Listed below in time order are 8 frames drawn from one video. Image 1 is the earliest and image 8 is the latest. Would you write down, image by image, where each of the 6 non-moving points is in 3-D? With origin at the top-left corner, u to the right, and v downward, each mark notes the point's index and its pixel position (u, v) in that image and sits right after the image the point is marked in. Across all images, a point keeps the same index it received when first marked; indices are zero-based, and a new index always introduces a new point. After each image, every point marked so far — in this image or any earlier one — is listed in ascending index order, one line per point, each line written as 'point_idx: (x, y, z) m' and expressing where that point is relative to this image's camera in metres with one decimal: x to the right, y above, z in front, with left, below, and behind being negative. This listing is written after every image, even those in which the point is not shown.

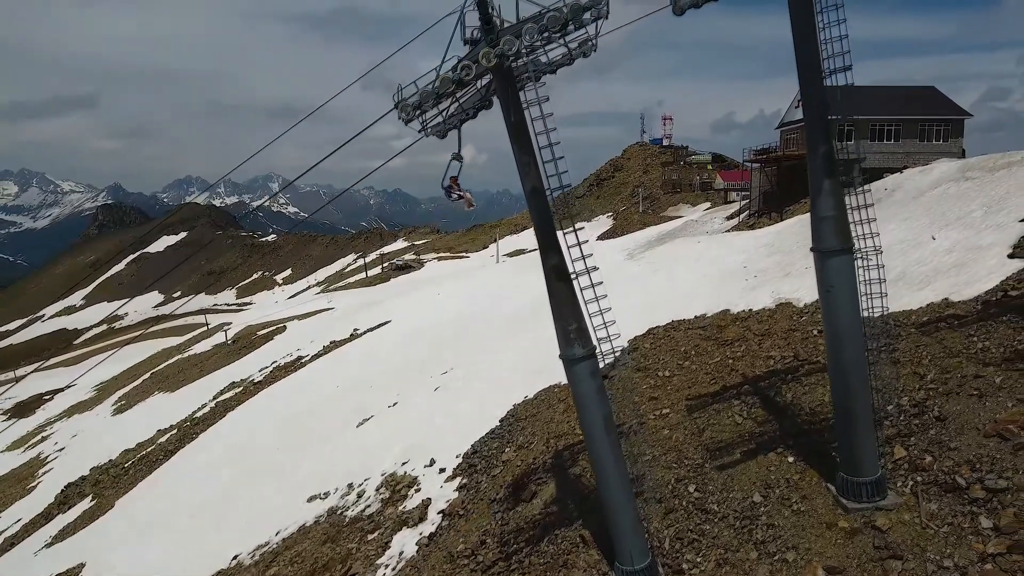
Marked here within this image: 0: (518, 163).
0: (+0.1, +1.9, +8.3) m
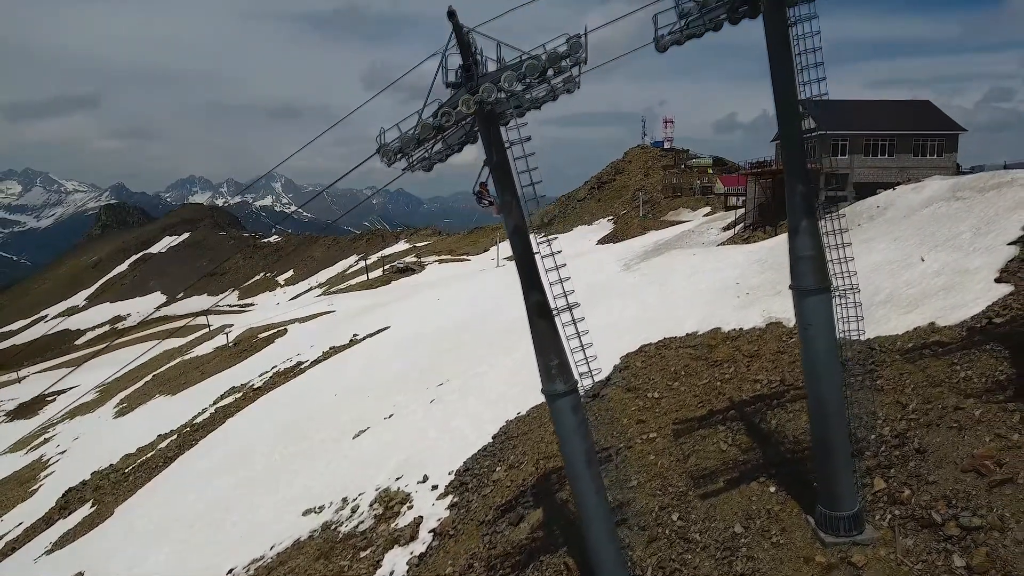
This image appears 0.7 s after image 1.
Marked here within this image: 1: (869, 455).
0: (-0.2, +1.3, +8.4) m
1: (+6.5, -3.0, +9.9) m
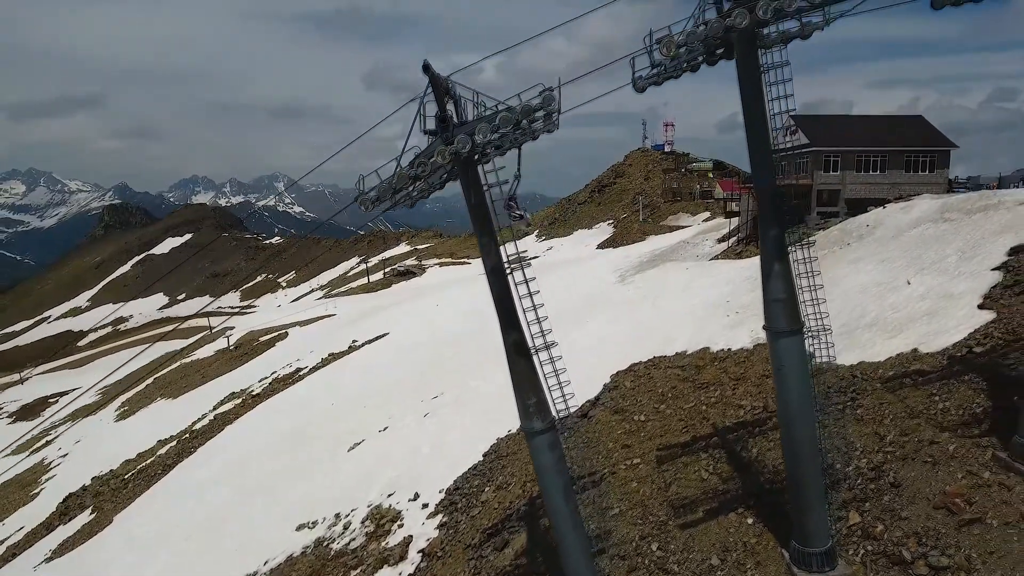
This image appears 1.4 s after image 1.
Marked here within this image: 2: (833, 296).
0: (-0.5, +0.7, +8.5) m
1: (+6.1, -3.7, +10.0) m
2: (+9.9, -0.2, +16.8) m
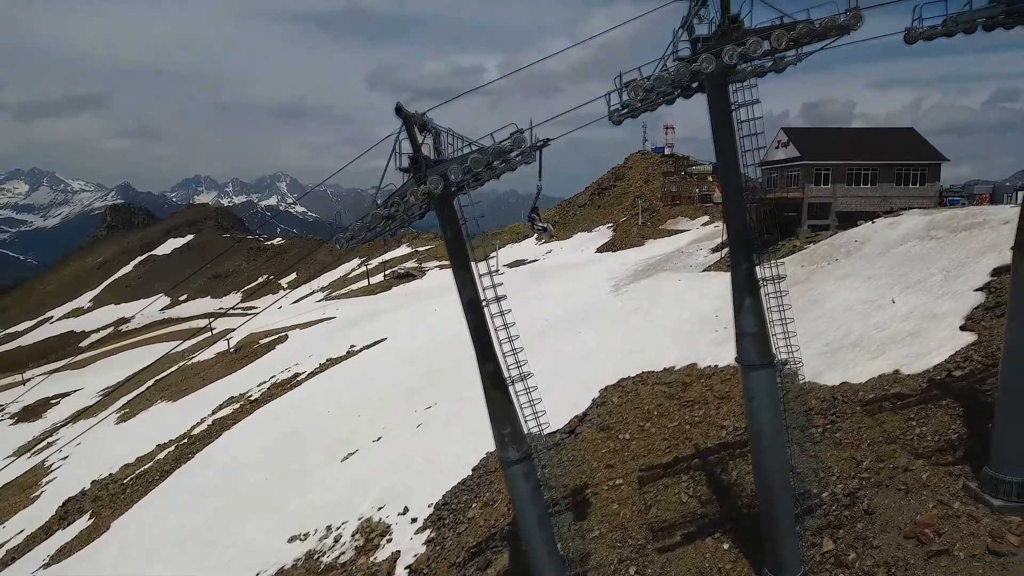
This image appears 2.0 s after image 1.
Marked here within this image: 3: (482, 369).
0: (-0.9, +0.2, +8.7) m
1: (+5.7, -4.2, +10.1) m
2: (+9.5, -0.8, +16.9) m
3: (-0.5, -1.3, +8.8) m
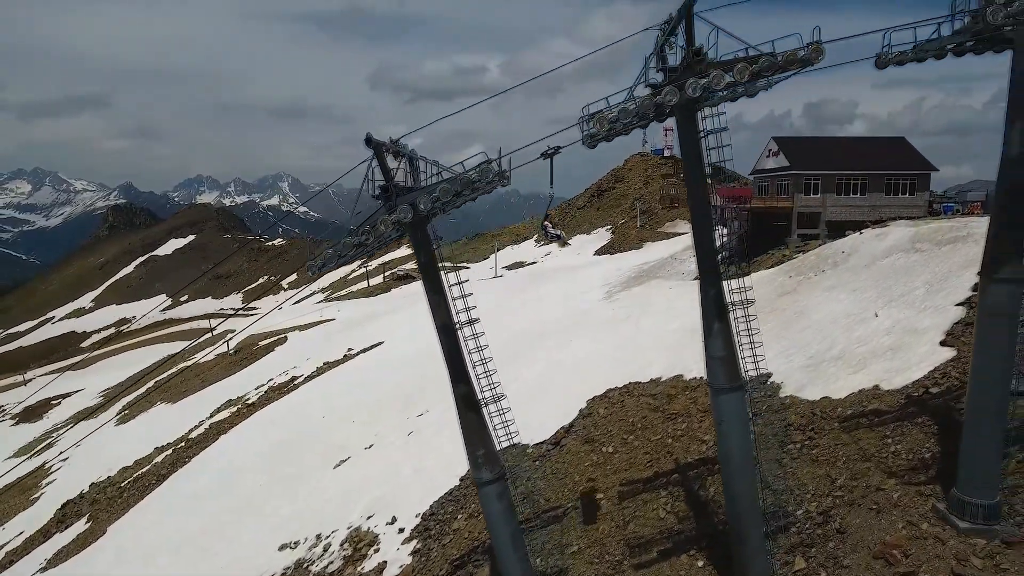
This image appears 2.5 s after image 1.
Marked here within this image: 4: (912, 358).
0: (-1.4, -0.2, +8.8) m
1: (+5.3, -4.6, +10.2) m
2: (+9.1, -1.2, +17.0) m
3: (-0.9, -1.7, +8.9) m
4: (+9.8, -1.7, +13.4) m
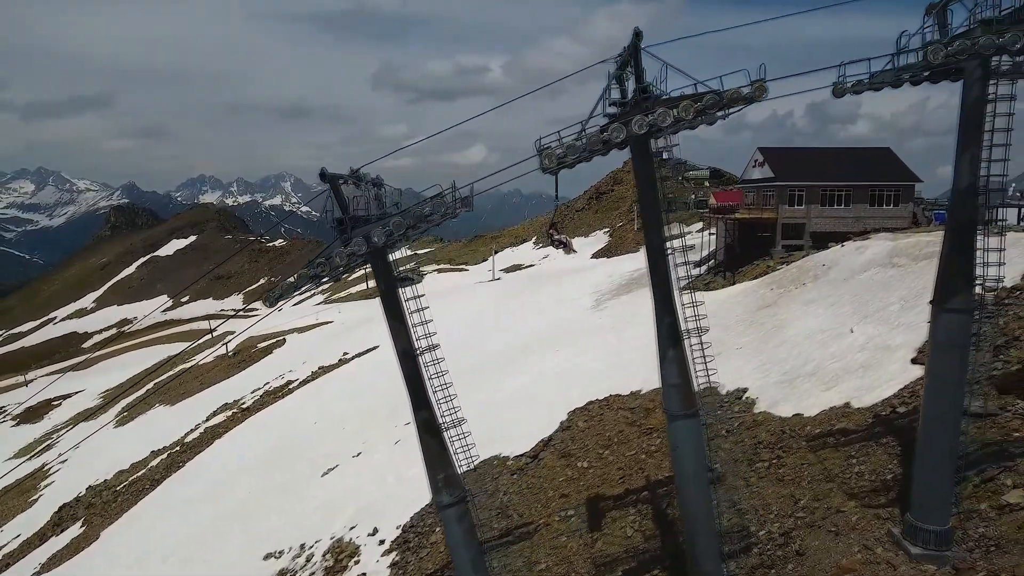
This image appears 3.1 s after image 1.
0: (-2.0, -0.6, +8.9) m
1: (+4.6, -5.0, +10.3) m
2: (+8.5, -1.6, +17.1) m
3: (-1.6, -2.1, +9.1) m
4: (+9.1, -2.2, +13.5) m
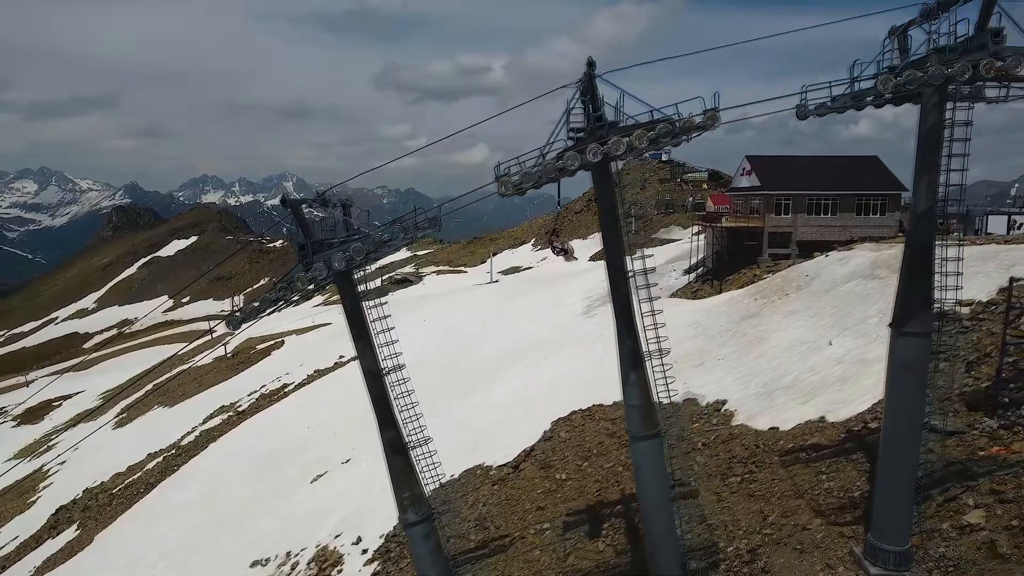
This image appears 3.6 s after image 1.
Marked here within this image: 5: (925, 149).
0: (-2.6, -1.0, +9.0) m
1: (+4.0, -5.4, +10.4) m
2: (+7.9, -2.0, +17.2) m
3: (-2.2, -2.5, +9.2) m
4: (+8.6, -2.6, +13.6) m
5: (+6.2, +2.1, +8.3) m
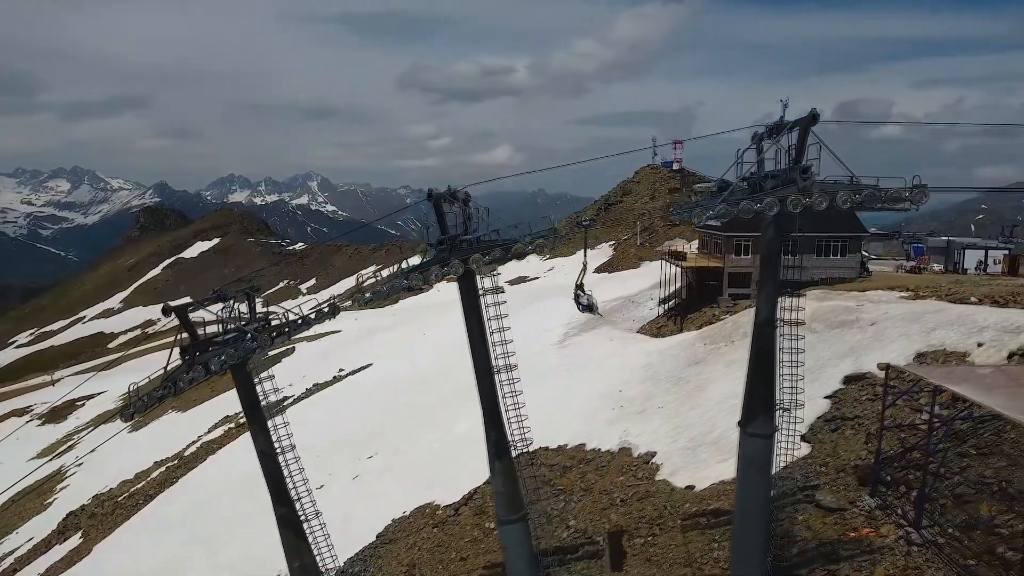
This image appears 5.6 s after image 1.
0: (-4.7, -2.6, +9.9) m
1: (+1.9, -7.0, +11.0) m
2: (+6.0, -3.7, +17.6) m
3: (-4.3, -4.1, +10.0) m
4: (+6.6, -4.2, +14.0) m
5: (+4.1, +0.4, +8.8) m
